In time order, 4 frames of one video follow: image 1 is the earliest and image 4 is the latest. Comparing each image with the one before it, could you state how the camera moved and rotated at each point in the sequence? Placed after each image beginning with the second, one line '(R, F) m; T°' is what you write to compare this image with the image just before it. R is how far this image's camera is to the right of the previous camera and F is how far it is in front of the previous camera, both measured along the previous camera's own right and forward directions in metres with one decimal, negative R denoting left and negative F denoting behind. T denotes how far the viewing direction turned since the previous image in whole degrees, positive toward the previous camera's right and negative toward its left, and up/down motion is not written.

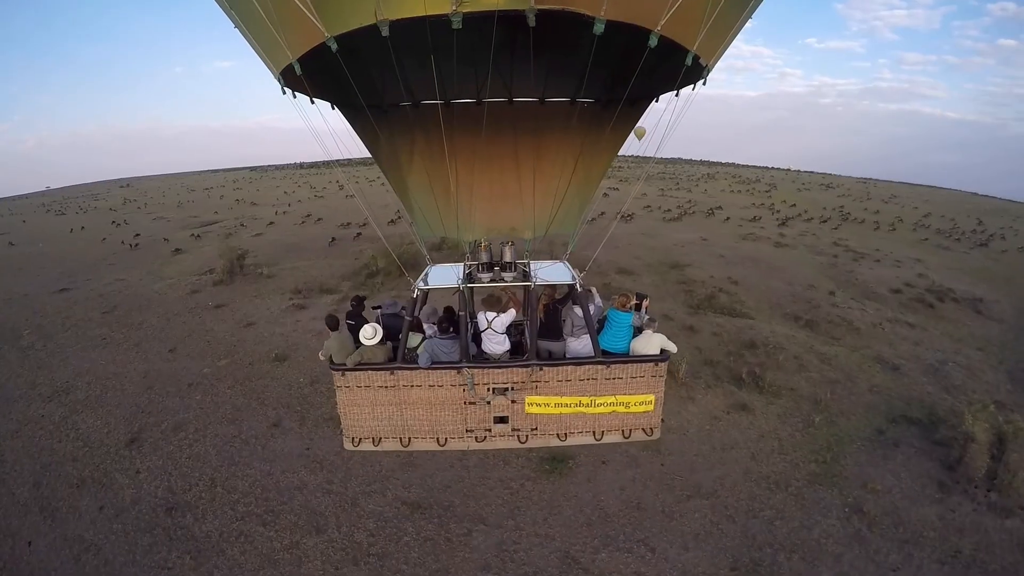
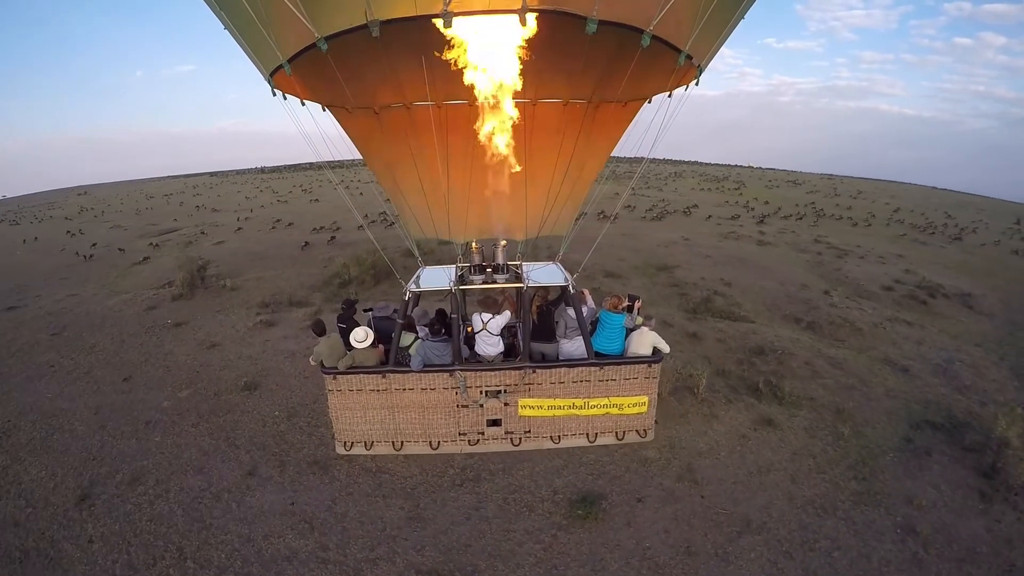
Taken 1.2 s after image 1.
(-0.3, +0.5) m; +3°
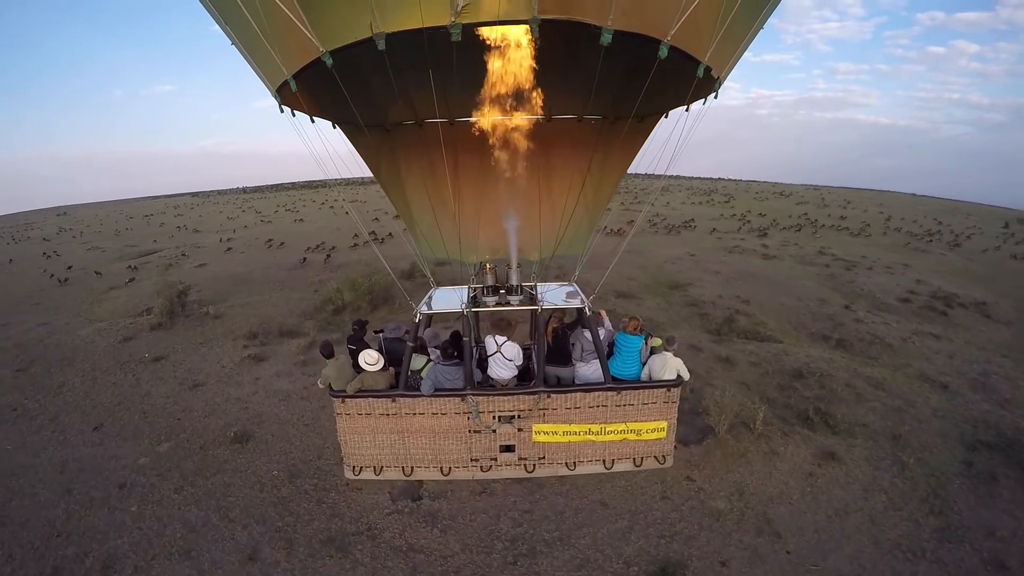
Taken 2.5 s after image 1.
(-0.4, +0.5) m; +2°
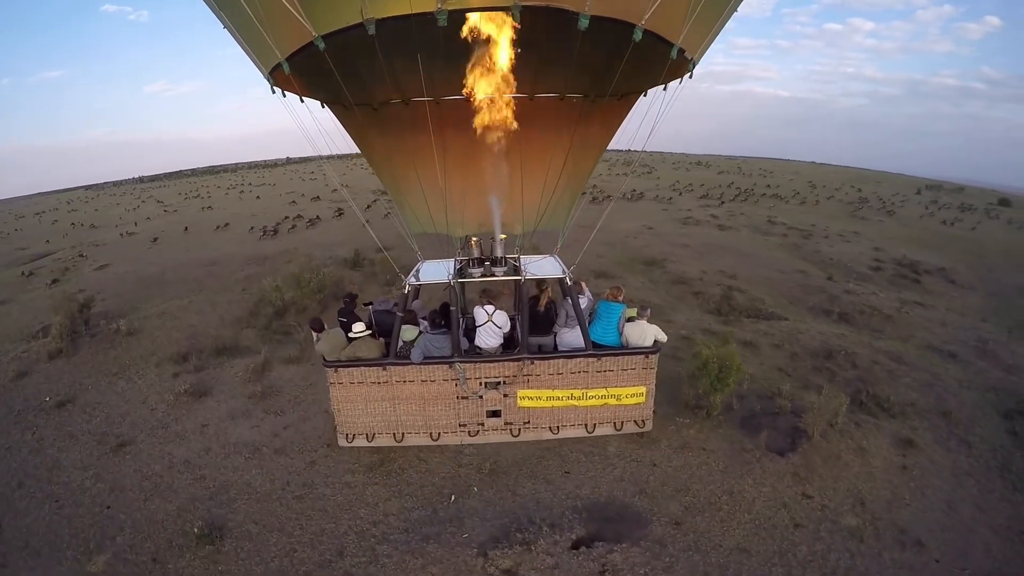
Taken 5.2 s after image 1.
(-0.9, +0.8) m; +8°
